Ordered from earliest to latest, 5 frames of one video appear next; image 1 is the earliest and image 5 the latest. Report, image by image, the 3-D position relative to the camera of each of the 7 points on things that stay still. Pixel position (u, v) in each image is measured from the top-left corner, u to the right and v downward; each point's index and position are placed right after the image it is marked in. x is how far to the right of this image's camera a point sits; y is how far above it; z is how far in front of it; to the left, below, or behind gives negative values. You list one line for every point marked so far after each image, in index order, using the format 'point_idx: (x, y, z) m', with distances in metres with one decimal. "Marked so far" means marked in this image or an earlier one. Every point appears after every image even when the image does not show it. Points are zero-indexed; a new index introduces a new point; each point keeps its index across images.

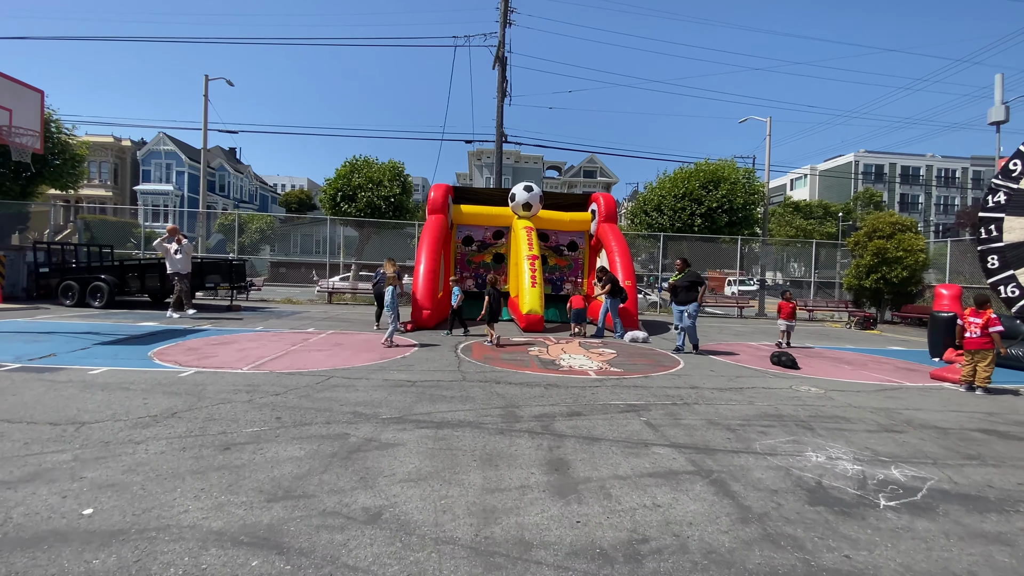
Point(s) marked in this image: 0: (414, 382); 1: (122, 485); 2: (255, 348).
0: (-1.4, -1.3, +6.7) m
1: (-2.8, -1.4, +3.5) m
2: (-5.0, -1.2, +9.2) m
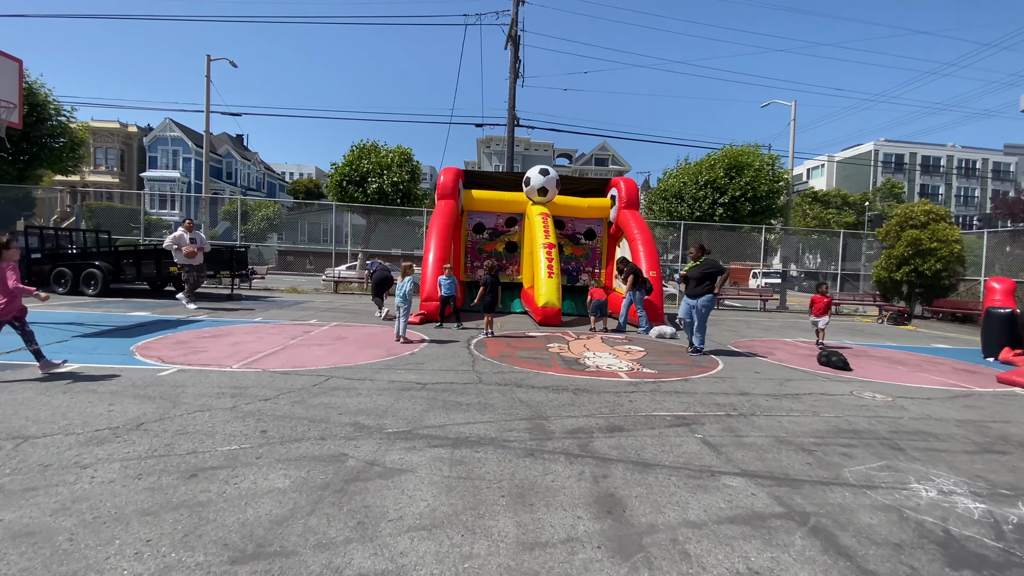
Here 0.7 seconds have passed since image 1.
0: (-1.1, -1.2, +5.8) m
1: (-2.6, -1.4, +2.6) m
2: (-4.6, -0.9, +8.4) m
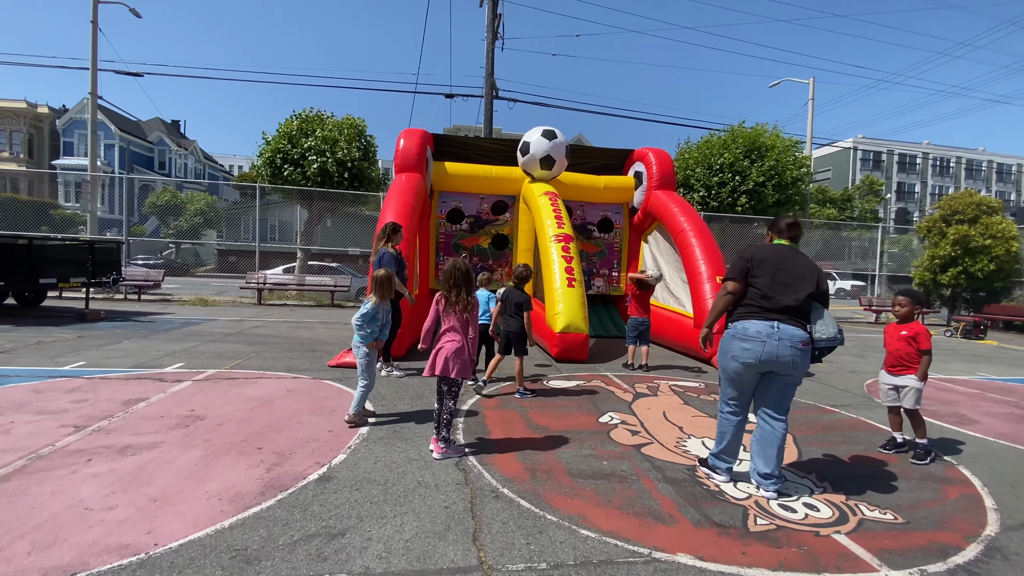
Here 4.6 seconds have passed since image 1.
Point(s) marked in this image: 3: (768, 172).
0: (-0.6, -1.5, +1.5) m
1: (-1.9, -1.6, -1.8) m
2: (-4.3, -1.2, +3.8) m
3: (+10.1, +4.5, +18.7) m
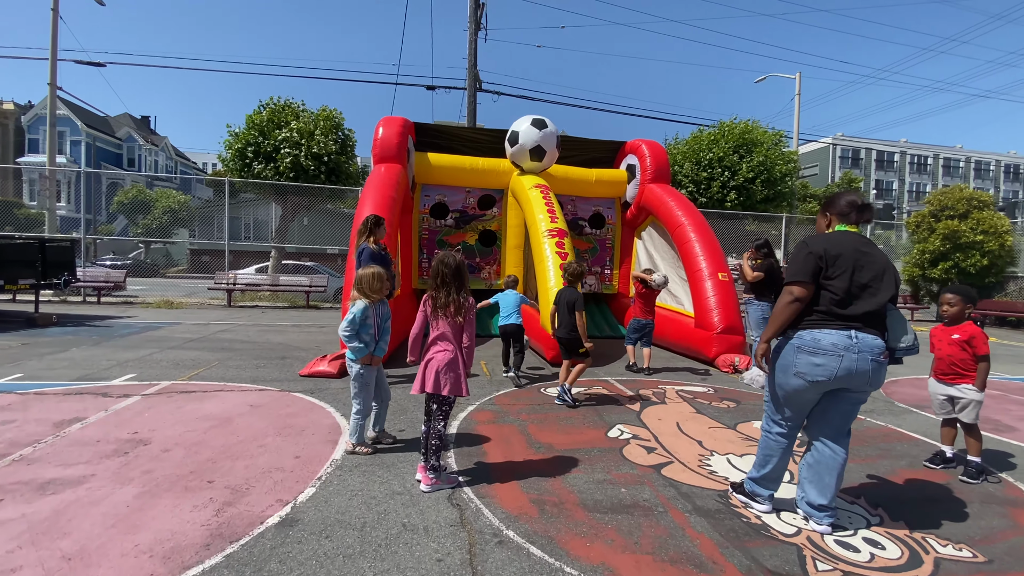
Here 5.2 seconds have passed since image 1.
0: (-0.5, -1.4, +0.9) m
1: (-1.7, -1.7, -2.4) m
2: (-4.3, -1.3, +3.1) m
3: (+9.5, +4.7, +18.4) m
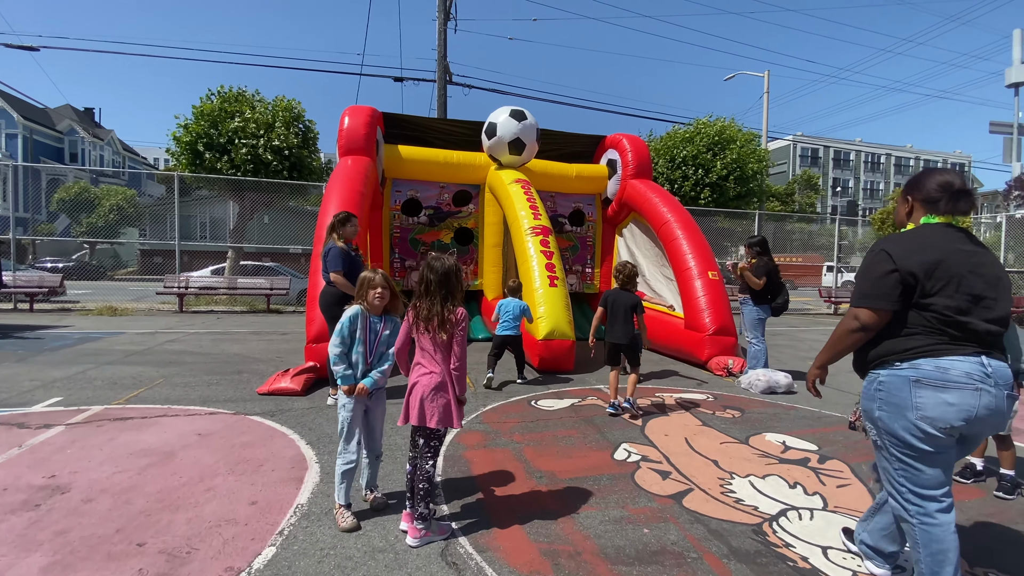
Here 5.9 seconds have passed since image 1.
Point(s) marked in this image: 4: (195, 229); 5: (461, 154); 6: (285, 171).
0: (-0.4, -1.5, +0.4) m
1: (-1.3, -1.8, -3.0) m
2: (-4.3, -1.4, +2.3) m
3: (+8.5, +4.8, +18.5) m
4: (-8.5, +1.6, +12.8) m
5: (-1.0, +2.6, +9.1) m
6: (-7.6, +3.9, +16.0) m
